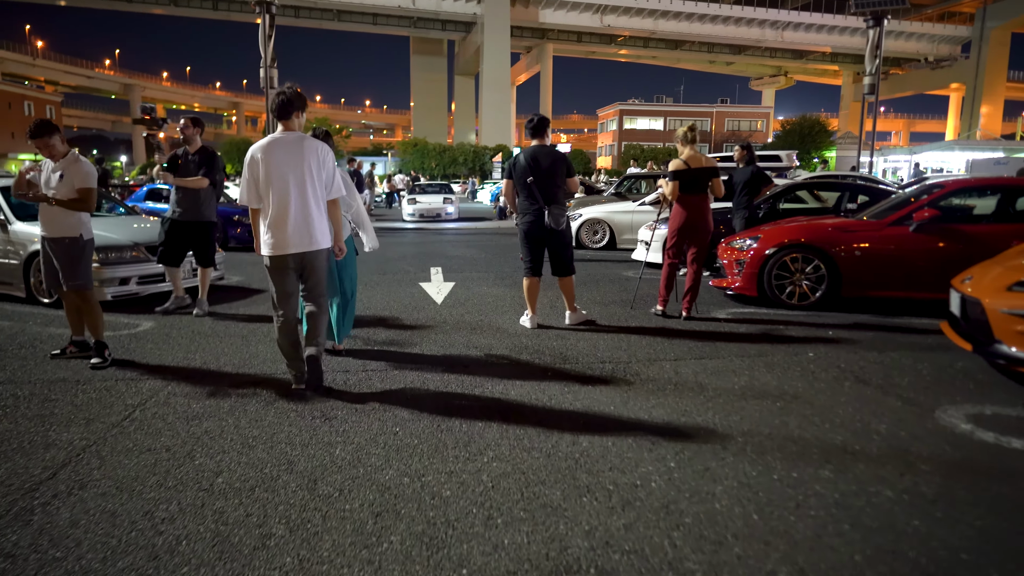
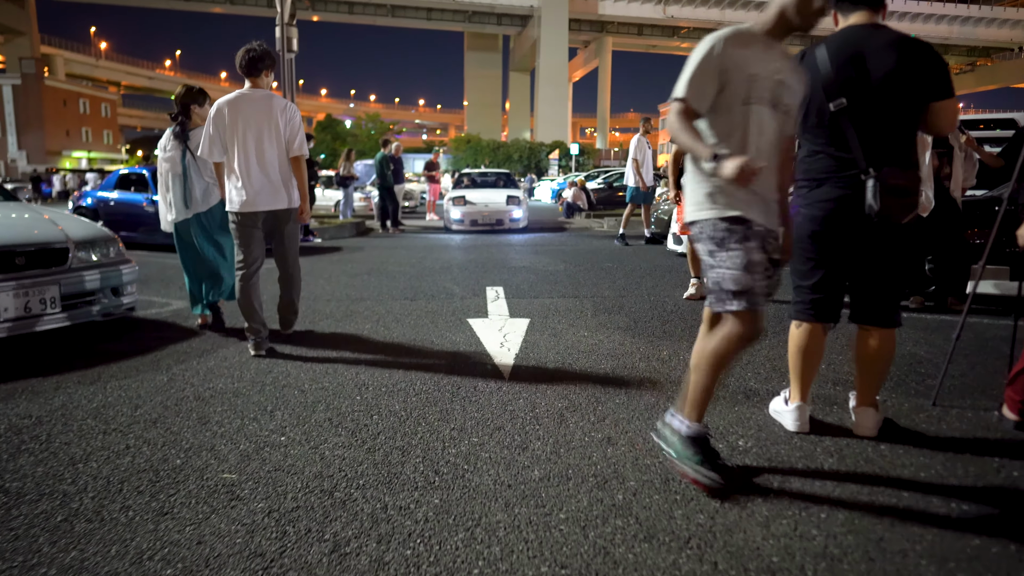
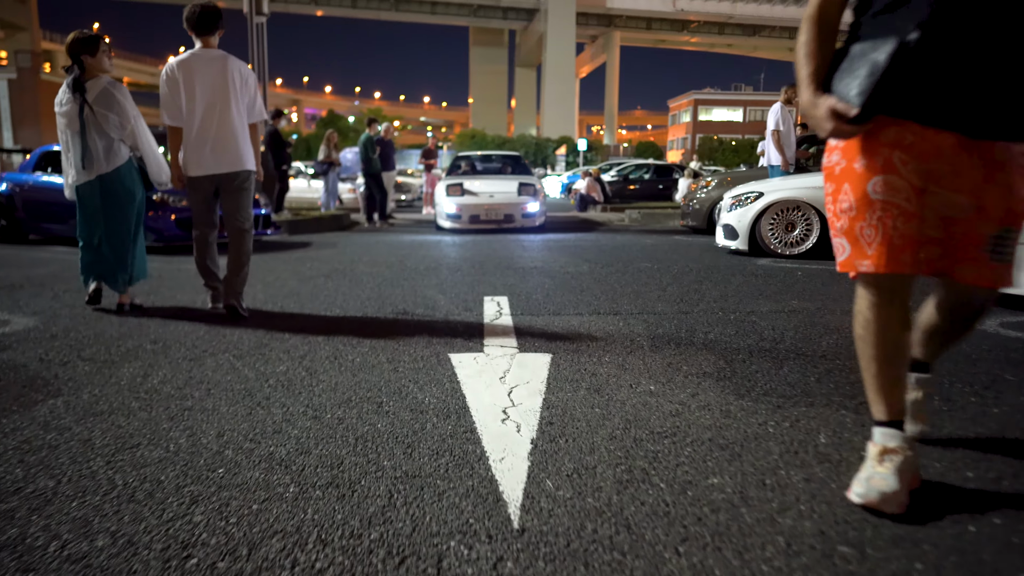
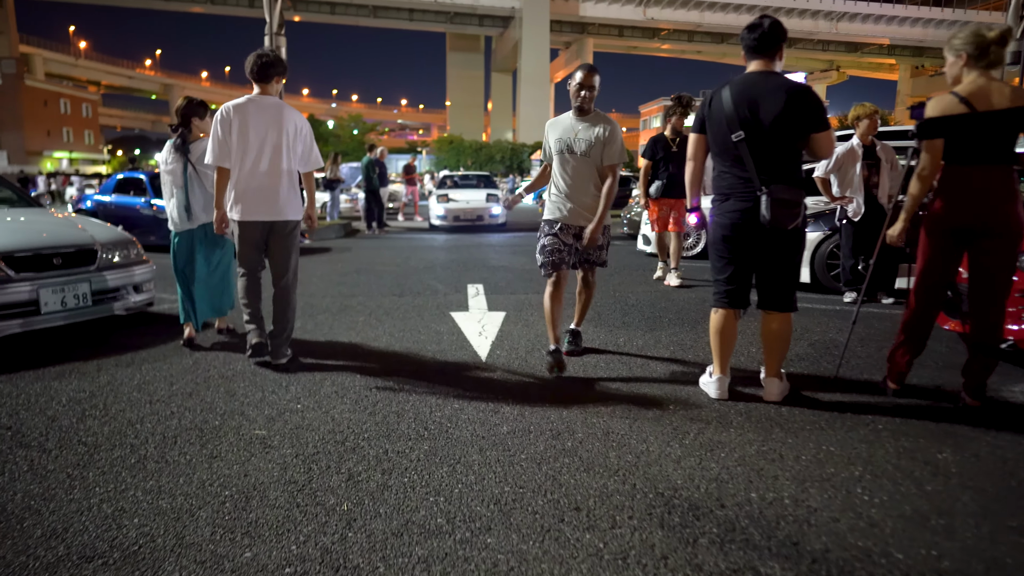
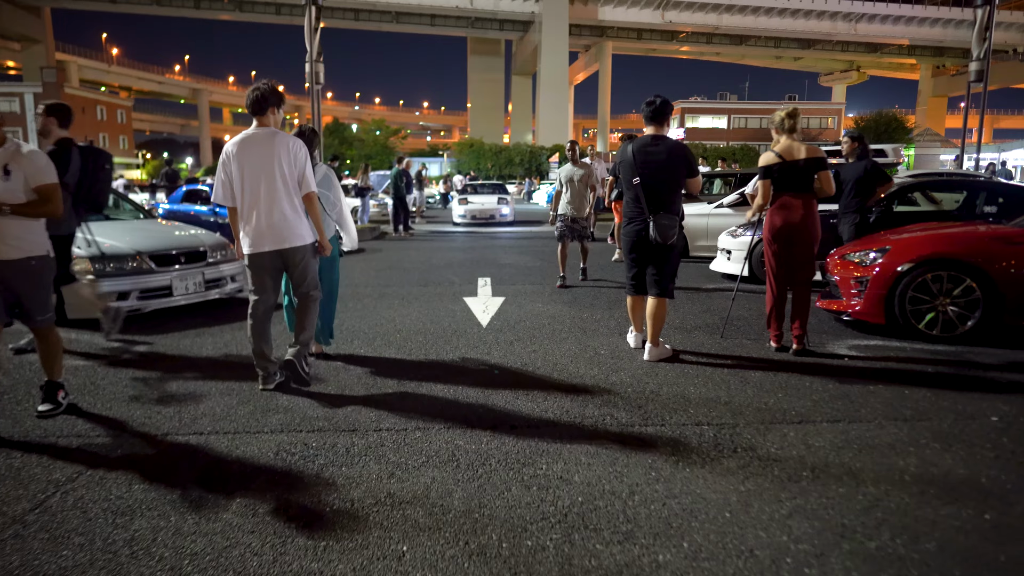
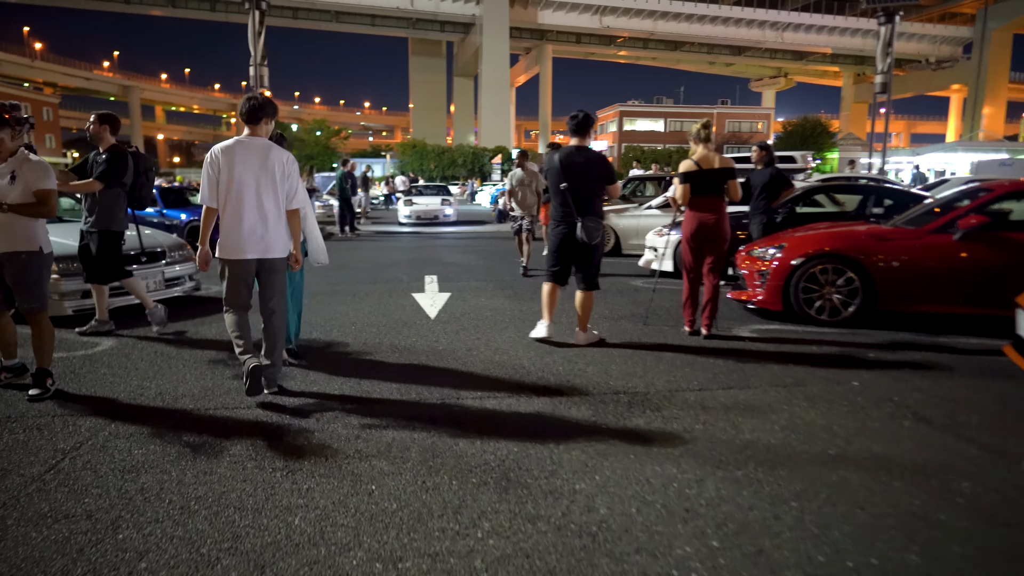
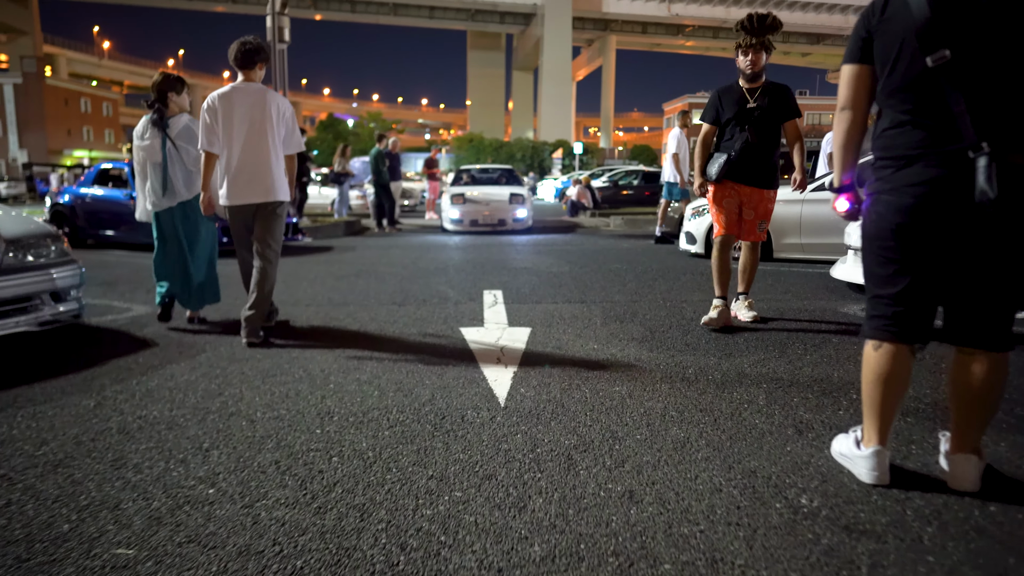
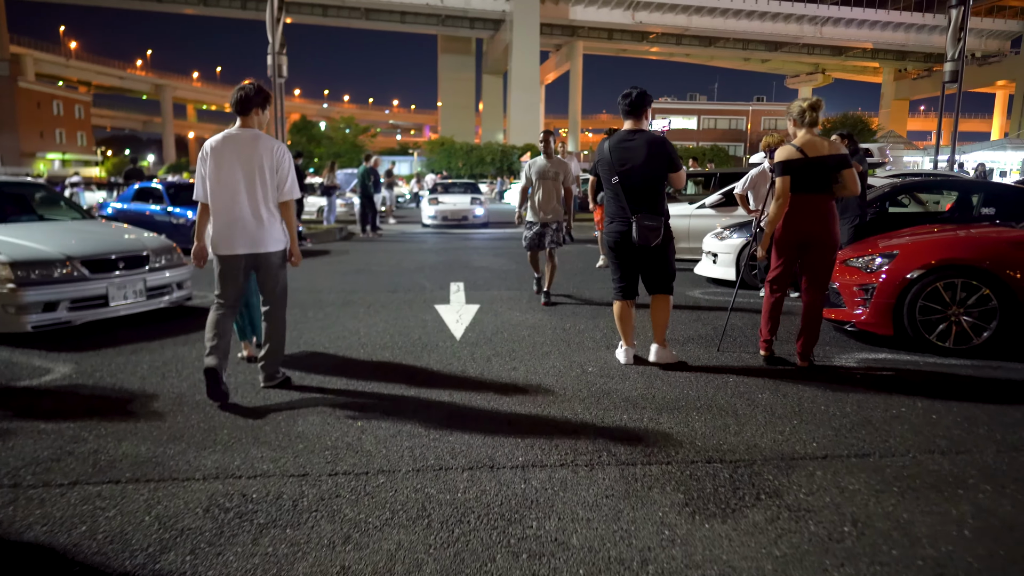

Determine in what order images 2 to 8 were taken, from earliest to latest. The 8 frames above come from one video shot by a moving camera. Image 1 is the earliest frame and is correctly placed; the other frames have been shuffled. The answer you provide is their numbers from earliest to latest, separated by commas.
6, 5, 8, 4, 2, 7, 3
